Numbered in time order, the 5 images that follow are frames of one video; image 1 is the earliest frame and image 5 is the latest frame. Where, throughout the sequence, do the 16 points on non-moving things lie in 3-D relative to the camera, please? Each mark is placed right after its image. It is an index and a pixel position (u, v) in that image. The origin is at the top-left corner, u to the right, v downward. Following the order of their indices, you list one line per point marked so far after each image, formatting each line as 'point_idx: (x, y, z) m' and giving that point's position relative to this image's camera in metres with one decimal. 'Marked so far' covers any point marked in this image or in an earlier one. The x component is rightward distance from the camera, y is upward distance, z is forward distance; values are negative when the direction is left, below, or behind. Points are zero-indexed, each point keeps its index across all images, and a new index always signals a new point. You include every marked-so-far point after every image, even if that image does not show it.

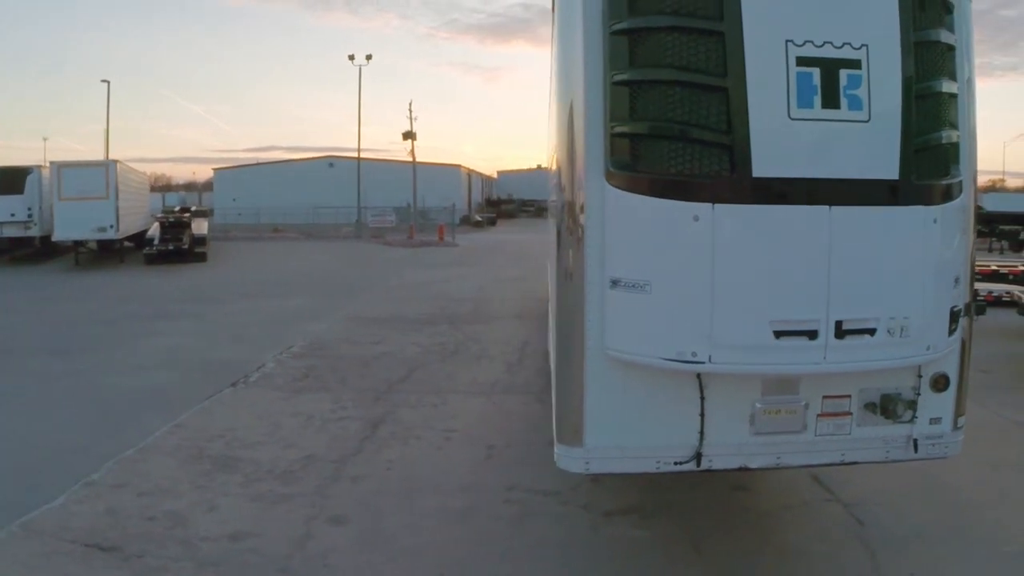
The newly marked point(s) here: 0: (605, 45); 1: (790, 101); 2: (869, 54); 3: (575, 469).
0: (+0.4, +1.0, +3.3) m
1: (+1.2, +0.7, +3.3) m
2: (+1.5, +0.9, +3.3) m
3: (+0.3, -0.8, +3.6) m
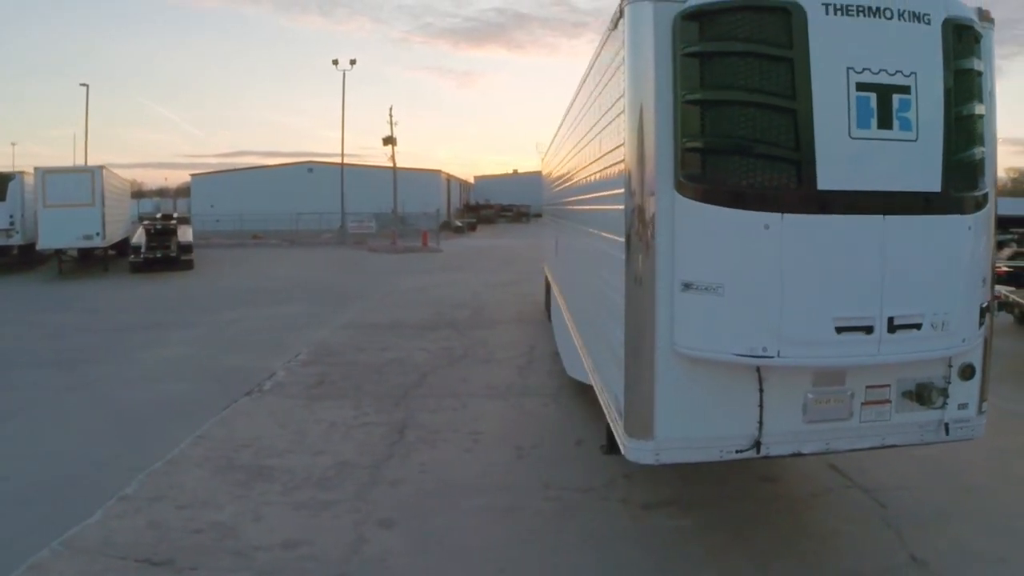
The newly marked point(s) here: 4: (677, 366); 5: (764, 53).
0: (+0.7, +1.0, +3.6) m
1: (+1.5, +0.7, +3.6) m
2: (+1.8, +0.9, +3.6) m
3: (+0.6, -0.8, +3.9) m
4: (+0.8, -0.4, +3.8) m
5: (+1.1, +1.0, +3.6) m
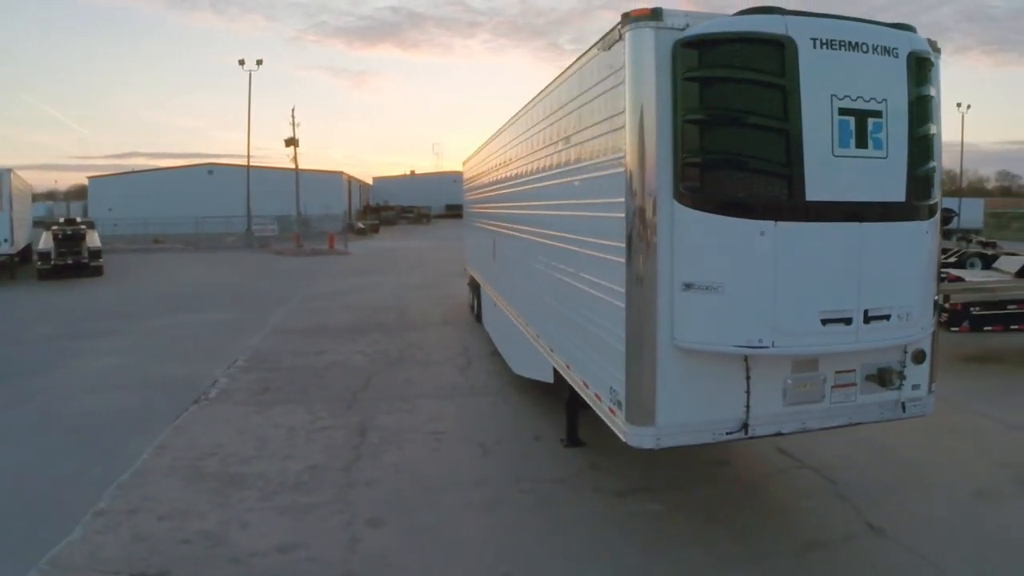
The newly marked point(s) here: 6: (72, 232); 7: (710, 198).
0: (+0.8, +1.0, +4.0) m
1: (+1.6, +0.7, +4.0) m
2: (+1.9, +0.9, +4.1) m
3: (+0.7, -0.8, +4.3) m
4: (+0.9, -0.4, +4.2) m
5: (+1.2, +1.0, +4.0) m
6: (-11.0, +1.4, +20.0) m
7: (+1.0, +0.4, +4.0) m
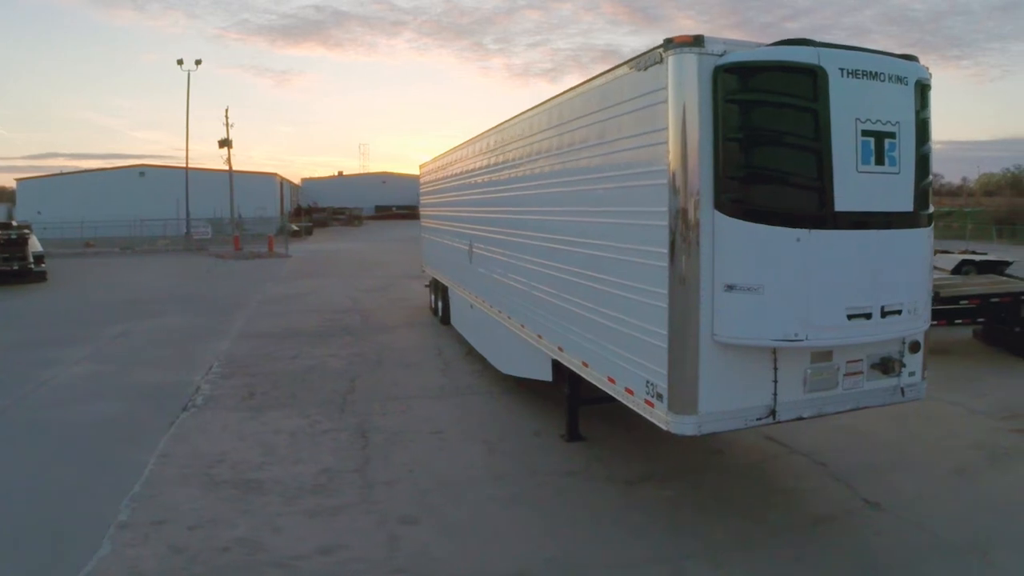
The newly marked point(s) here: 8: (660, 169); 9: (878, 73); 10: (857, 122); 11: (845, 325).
0: (+1.1, +1.0, +4.4) m
1: (+1.9, +0.7, +4.5) m
2: (+2.2, +0.9, +4.6) m
3: (+1.0, -0.8, +4.7) m
4: (+1.2, -0.4, +4.6) m
5: (+1.5, +1.0, +4.4) m
6: (-12.2, +1.2, +19.2) m
7: (+1.3, +0.4, +4.4) m
8: (+0.9, +0.7, +4.7) m
9: (+2.0, +1.2, +4.6) m
10: (+1.9, +0.9, +4.5) m
11: (+1.9, -0.2, +4.6) m
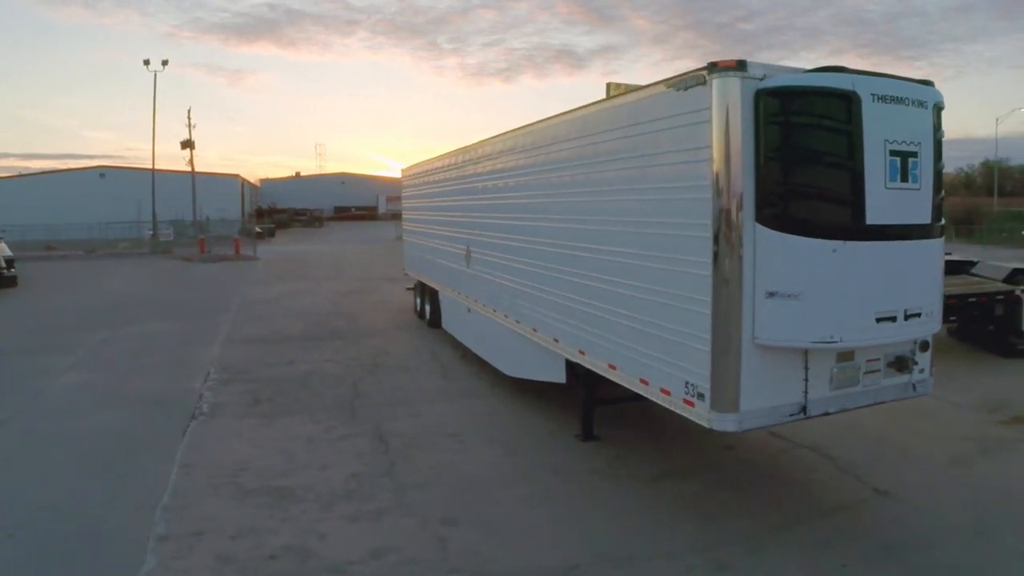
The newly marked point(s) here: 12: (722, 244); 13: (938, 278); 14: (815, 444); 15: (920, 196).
0: (+1.5, +0.9, +4.7) m
1: (+2.2, +0.7, +4.9) m
2: (+2.5, +0.9, +5.0) m
3: (+1.3, -0.9, +5.0) m
4: (+1.5, -0.4, +5.0) m
5: (+1.8, +1.0, +4.8) m
6: (-12.7, +1.0, +18.8) m
7: (+1.6, +0.4, +4.8) m
8: (+1.2, +0.6, +5.0) m
9: (+2.4, +1.2, +4.9) m
10: (+2.2, +0.9, +4.9) m
11: (+2.2, -0.3, +5.0) m
12: (+1.2, +0.2, +4.8) m
13: (+2.8, +0.1, +5.3) m
14: (+2.7, -1.4, +7.3) m
15: (+2.5, +0.6, +5.1) m
